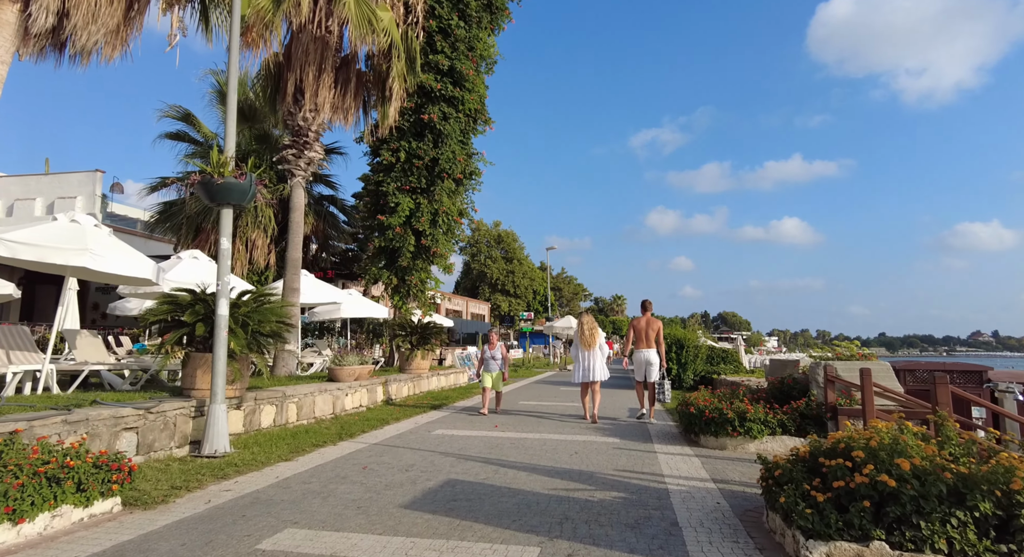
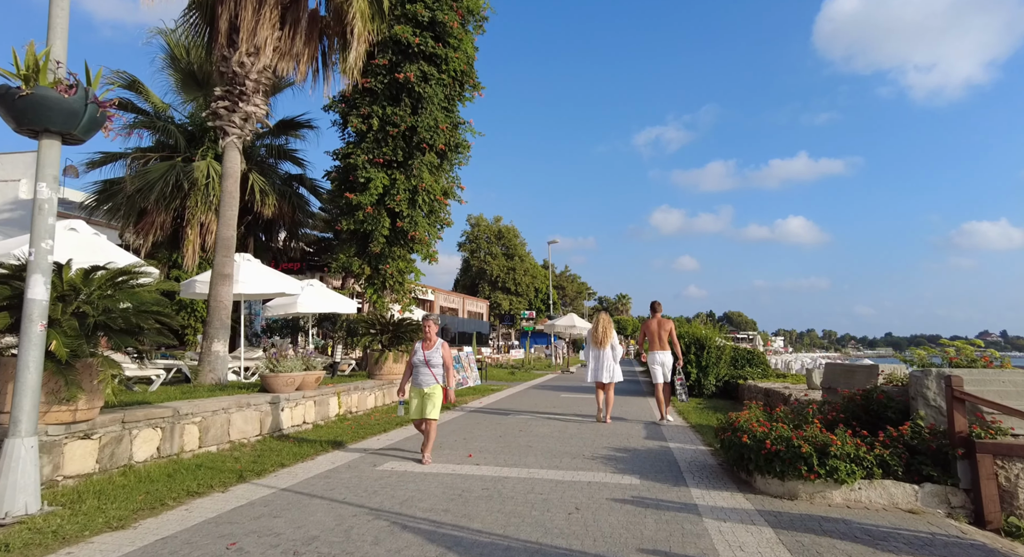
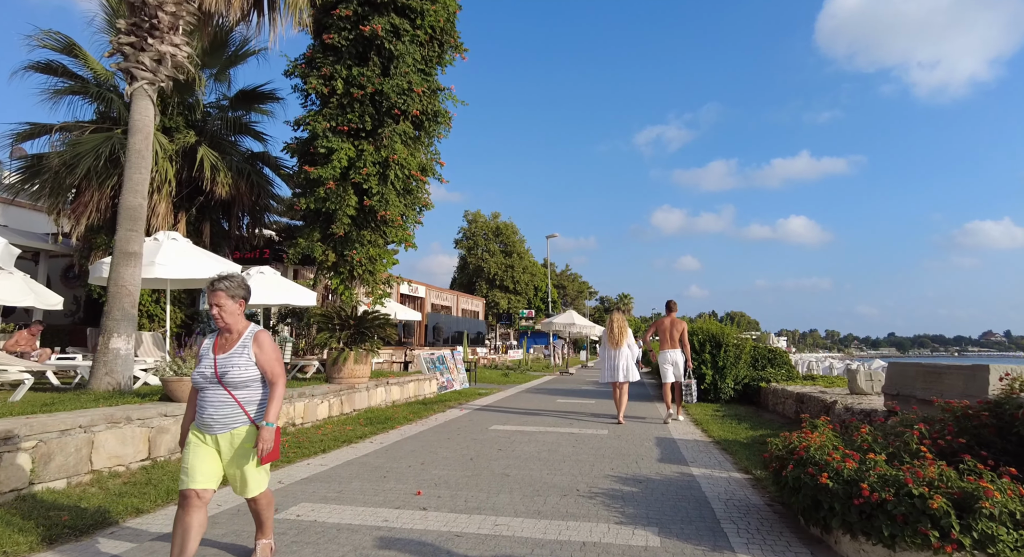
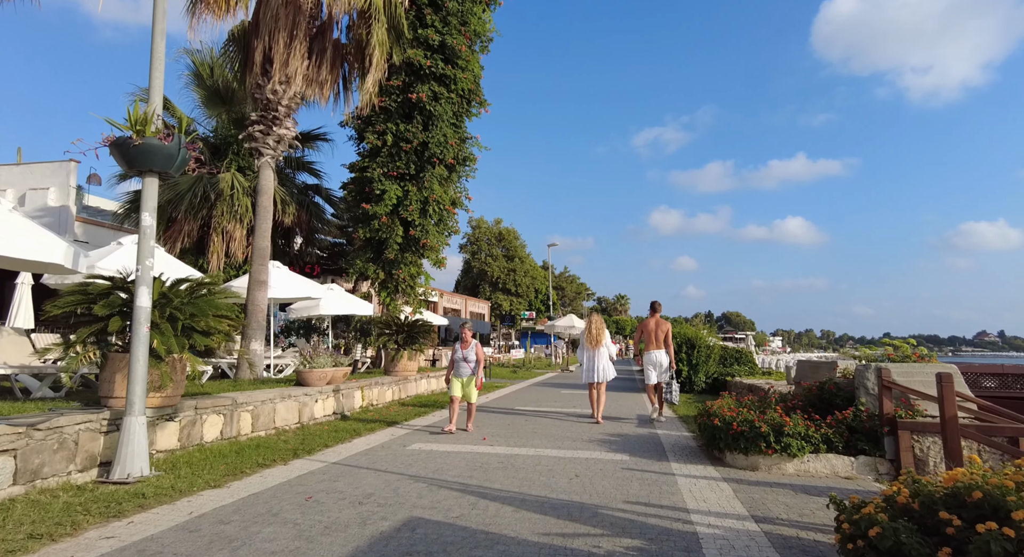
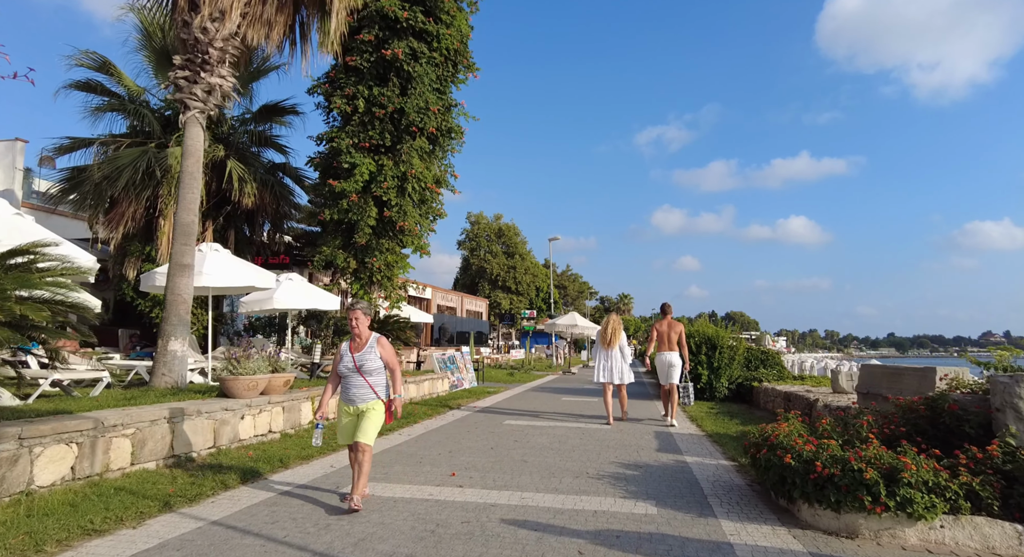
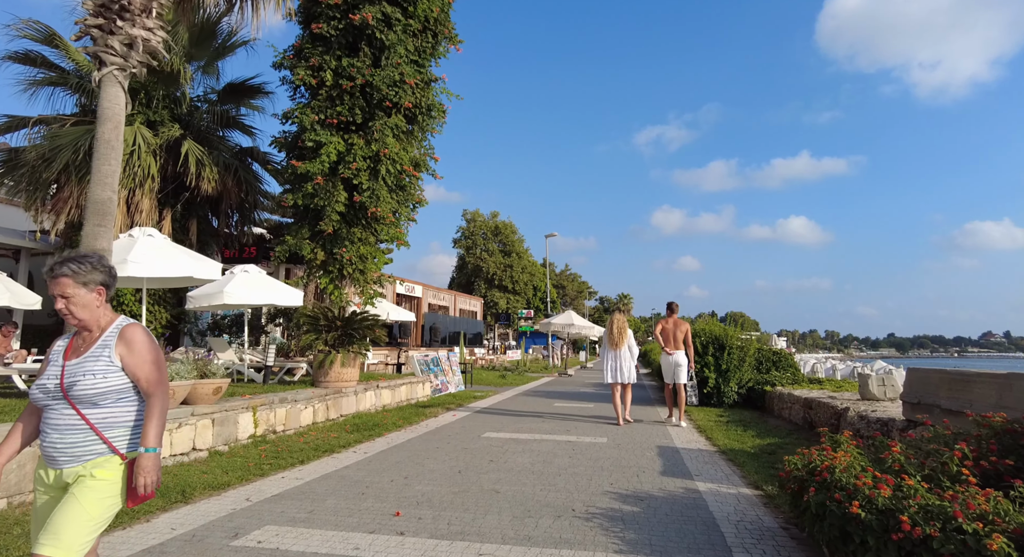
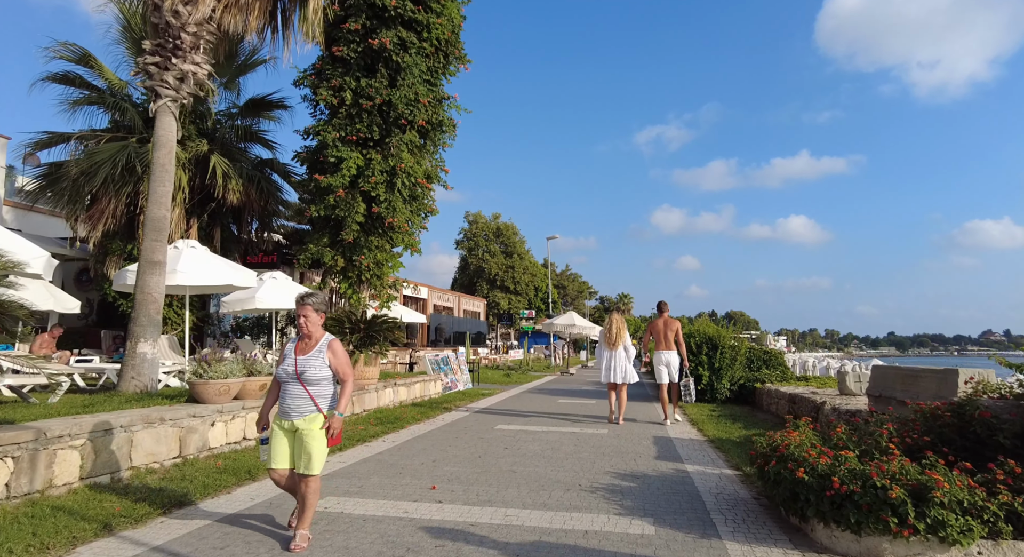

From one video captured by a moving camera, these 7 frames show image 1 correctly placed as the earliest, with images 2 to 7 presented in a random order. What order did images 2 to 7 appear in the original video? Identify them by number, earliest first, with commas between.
4, 2, 5, 7, 3, 6
